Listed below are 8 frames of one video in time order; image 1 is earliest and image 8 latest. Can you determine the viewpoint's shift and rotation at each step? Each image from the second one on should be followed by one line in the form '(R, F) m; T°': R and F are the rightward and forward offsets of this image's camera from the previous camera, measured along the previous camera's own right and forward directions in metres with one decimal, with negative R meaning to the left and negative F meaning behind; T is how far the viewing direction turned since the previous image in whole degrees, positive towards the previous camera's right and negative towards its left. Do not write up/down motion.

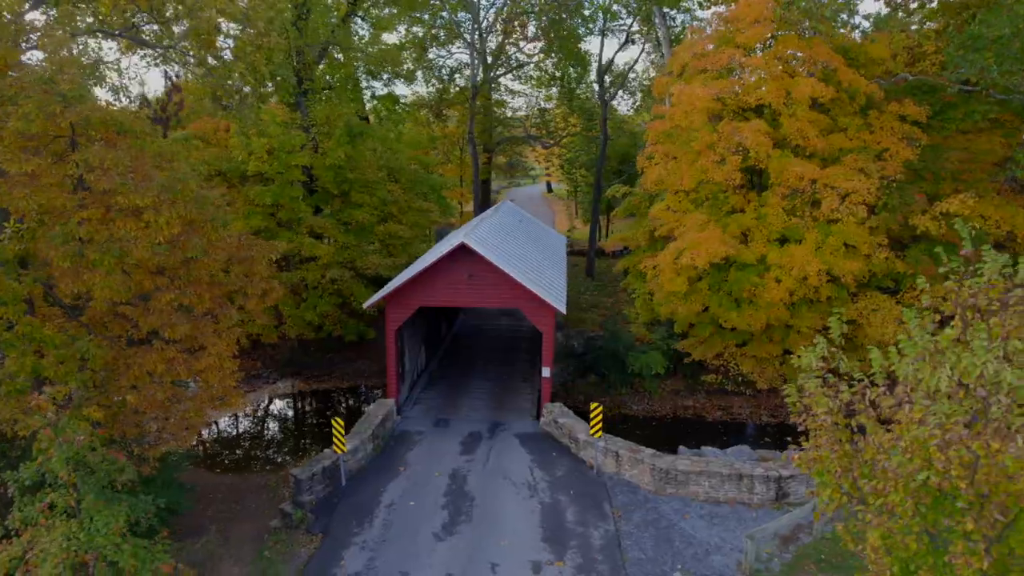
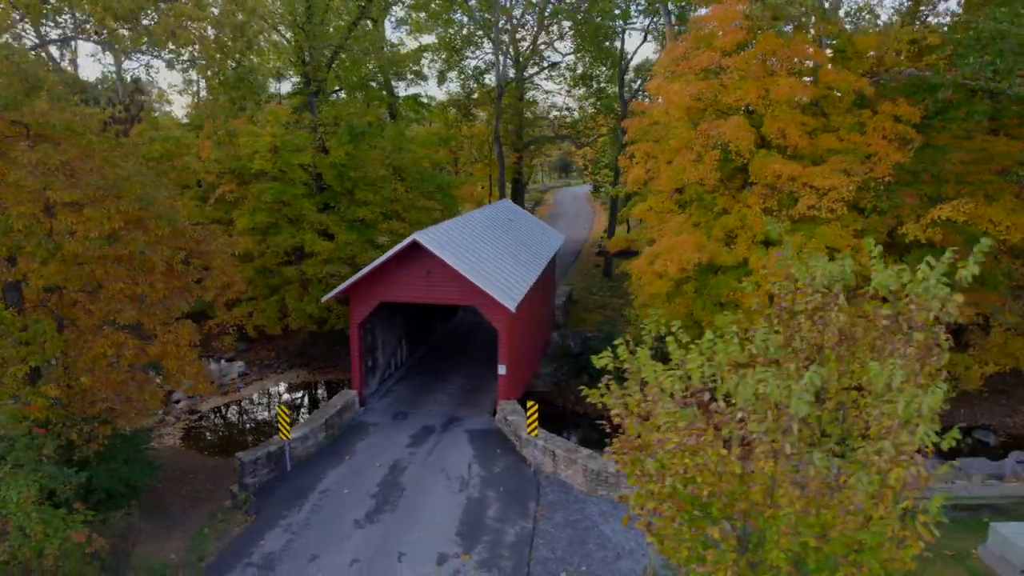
(+2.0, 0.0) m; -6°
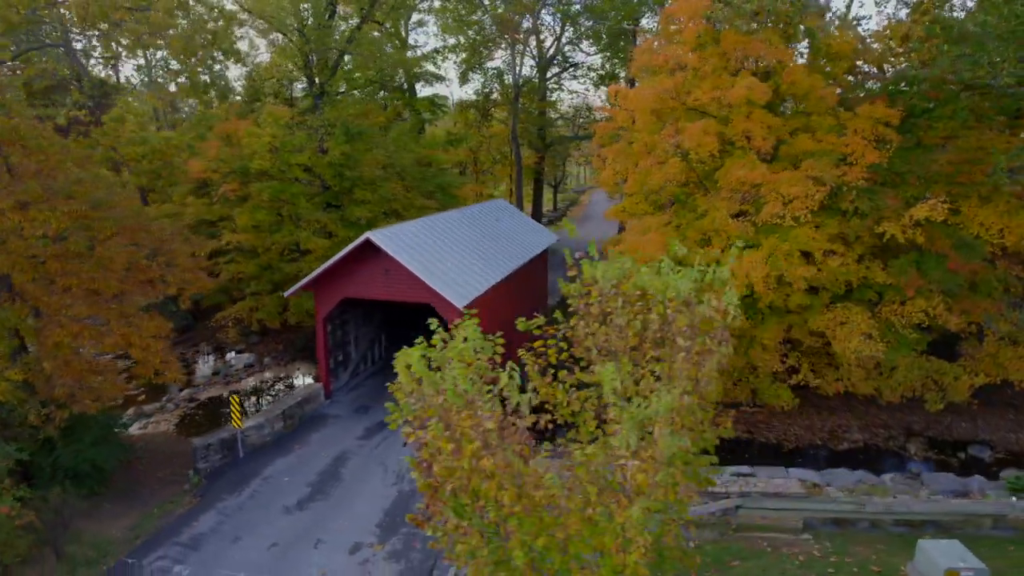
(+1.9, 0.0) m; -5°
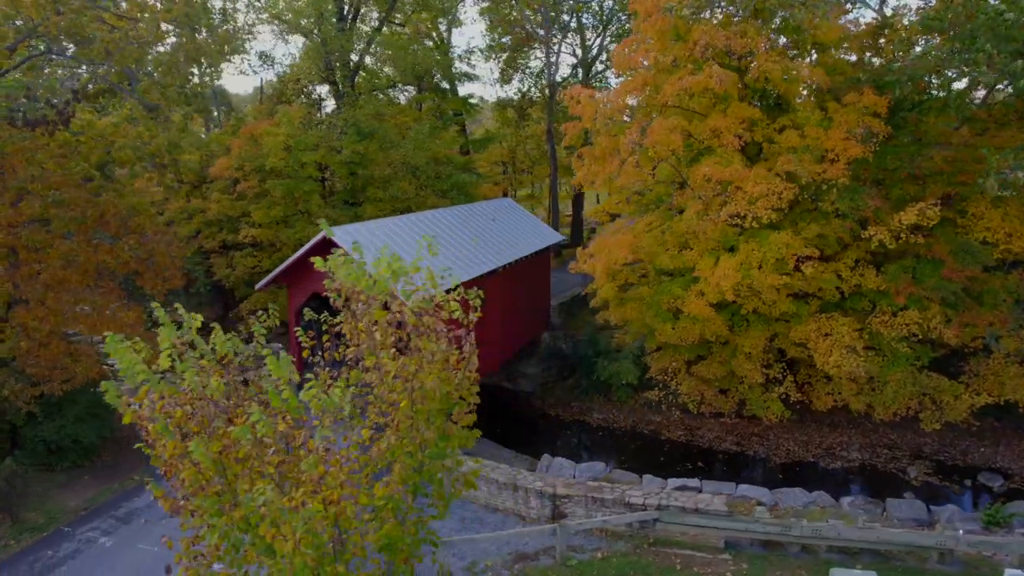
(+2.3, +0.2) m; -7°
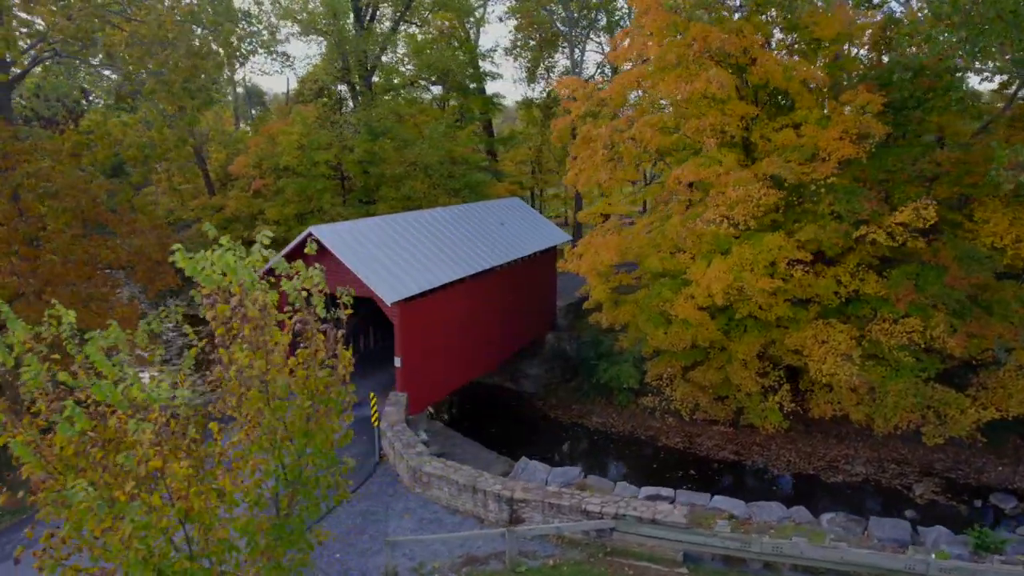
(+1.2, +0.2) m; -4°
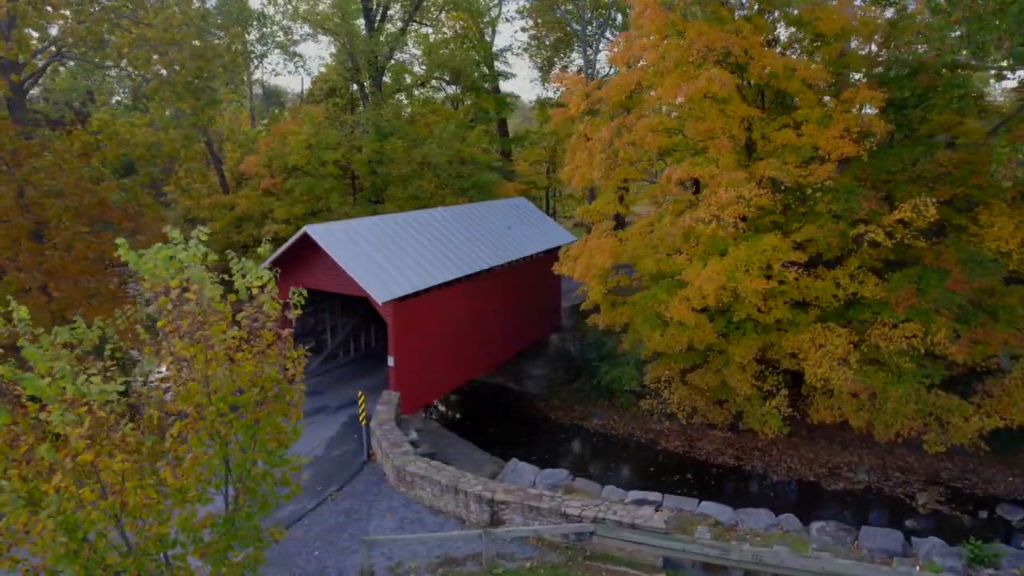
(+0.6, +0.1) m; -2°
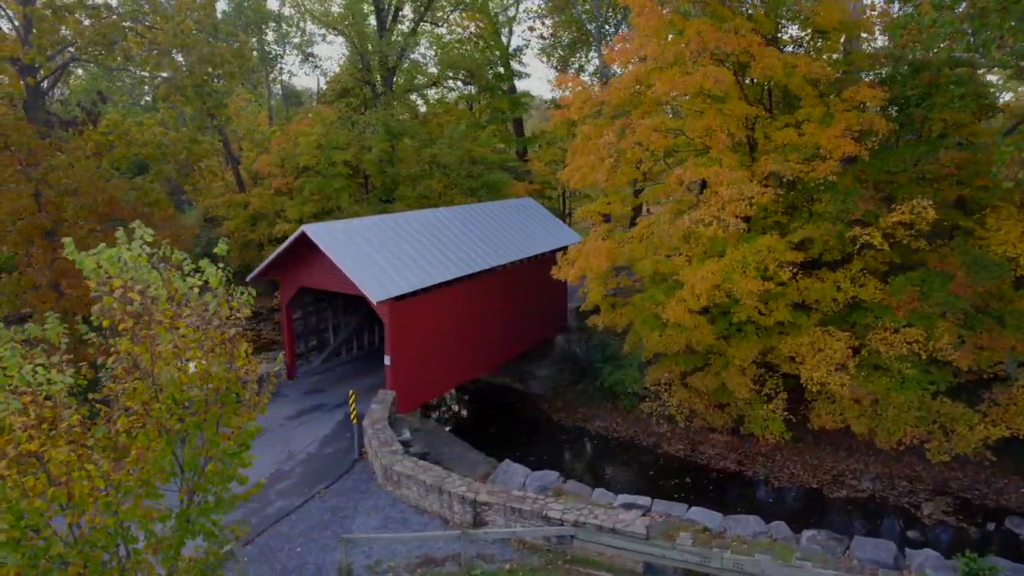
(+0.6, 0.0) m; -2°
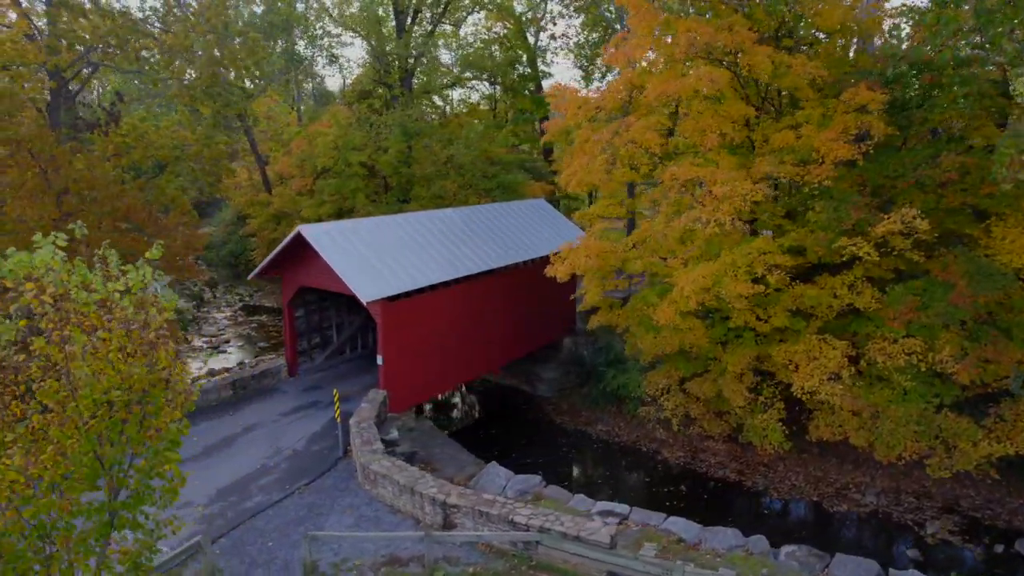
(+1.0, +0.1) m; -4°
